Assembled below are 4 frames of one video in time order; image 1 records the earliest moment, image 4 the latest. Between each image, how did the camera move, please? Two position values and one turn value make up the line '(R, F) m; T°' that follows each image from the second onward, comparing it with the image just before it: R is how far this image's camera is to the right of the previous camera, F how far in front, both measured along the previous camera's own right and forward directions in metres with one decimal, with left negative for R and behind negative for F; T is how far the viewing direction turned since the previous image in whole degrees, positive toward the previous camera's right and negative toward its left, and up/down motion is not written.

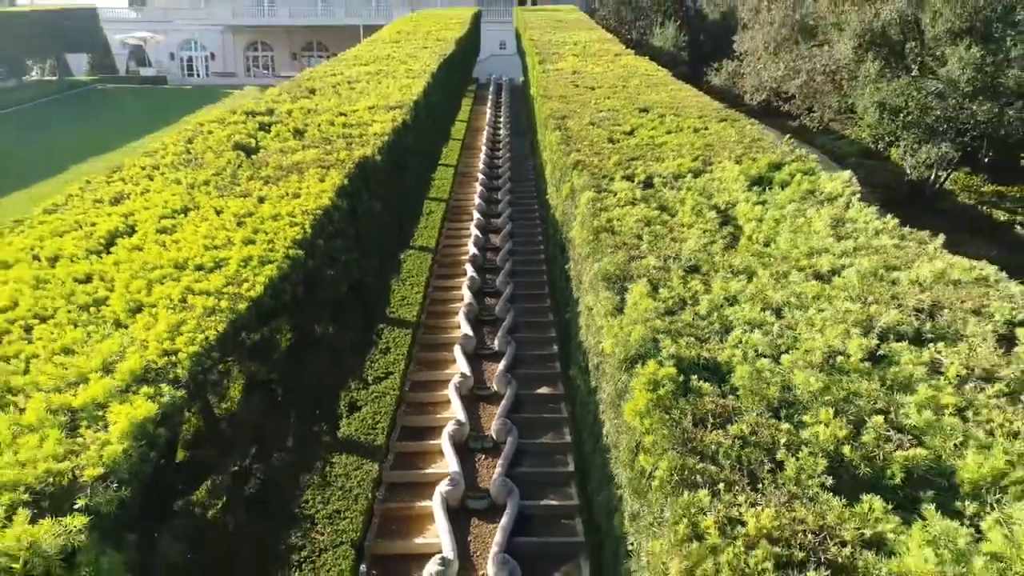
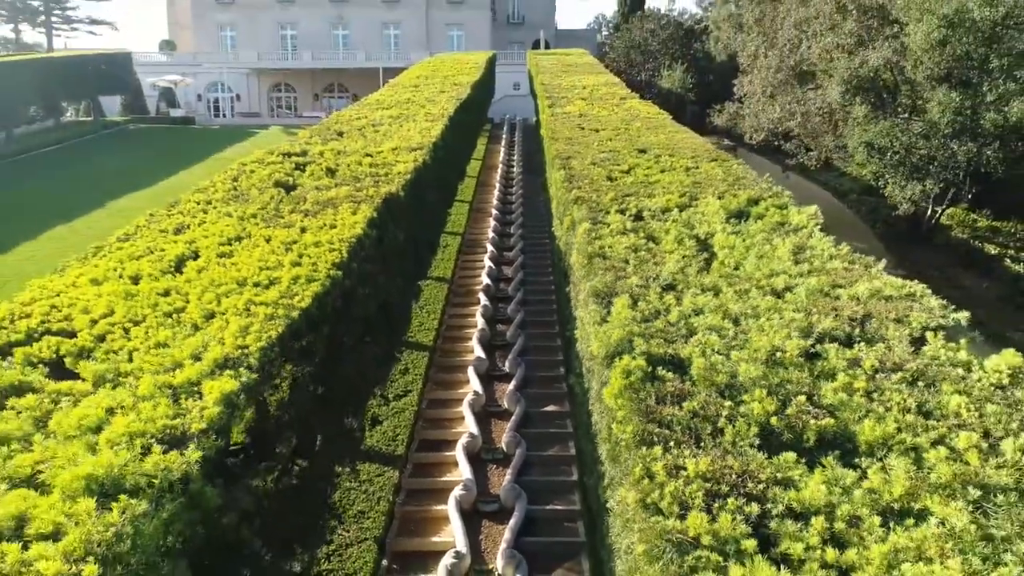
(+0.1, -1.0) m; -1°
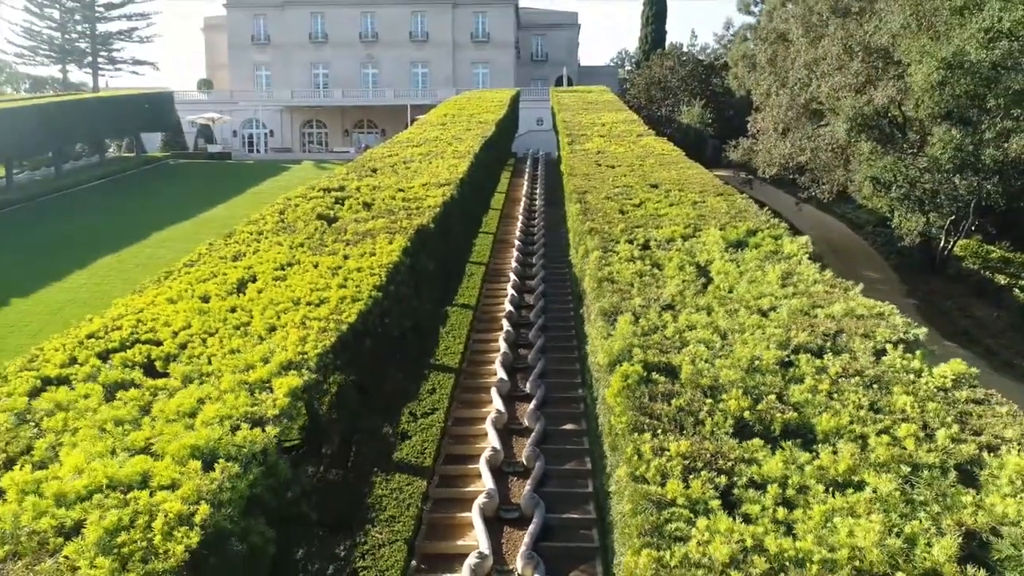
(+0.1, -0.9) m; -2°
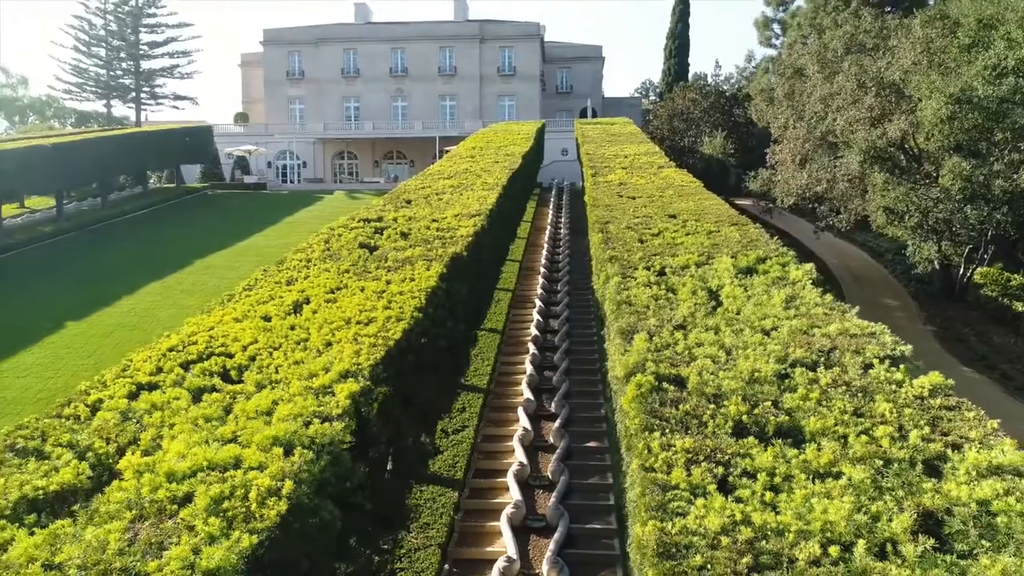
(0.0, -0.8) m; -2°
